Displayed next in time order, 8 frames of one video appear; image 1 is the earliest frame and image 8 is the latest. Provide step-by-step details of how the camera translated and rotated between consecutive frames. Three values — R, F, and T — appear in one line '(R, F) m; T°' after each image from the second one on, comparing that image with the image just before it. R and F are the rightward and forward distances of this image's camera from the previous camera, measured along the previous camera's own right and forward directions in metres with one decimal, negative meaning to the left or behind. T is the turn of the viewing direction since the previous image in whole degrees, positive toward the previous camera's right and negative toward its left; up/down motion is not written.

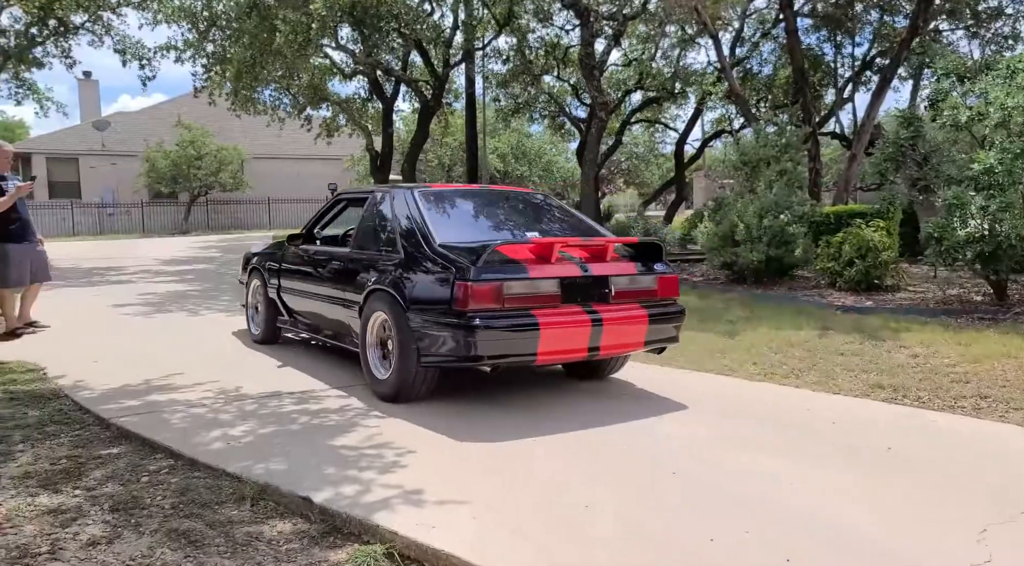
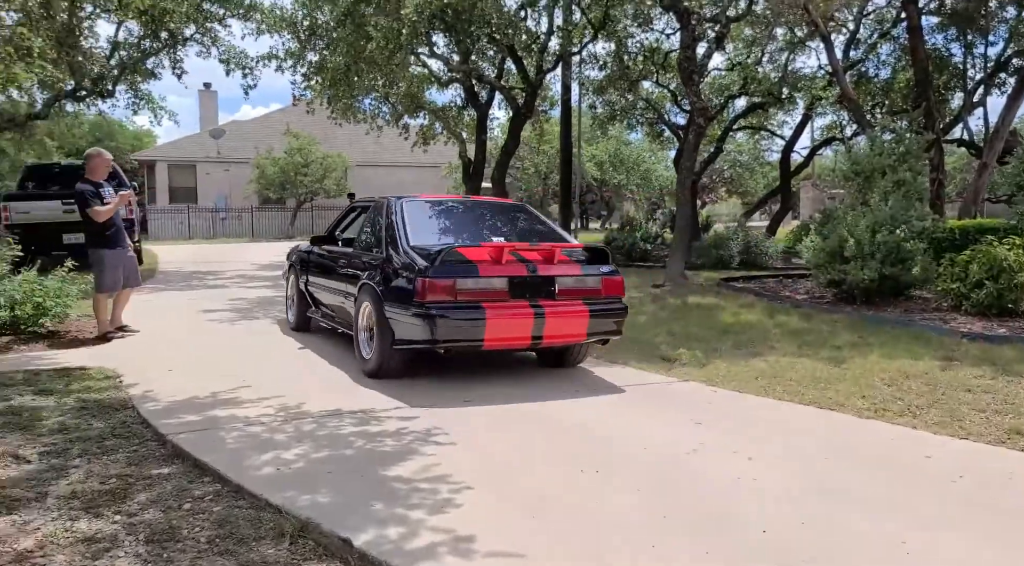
(+0.1, +0.4) m; -7°
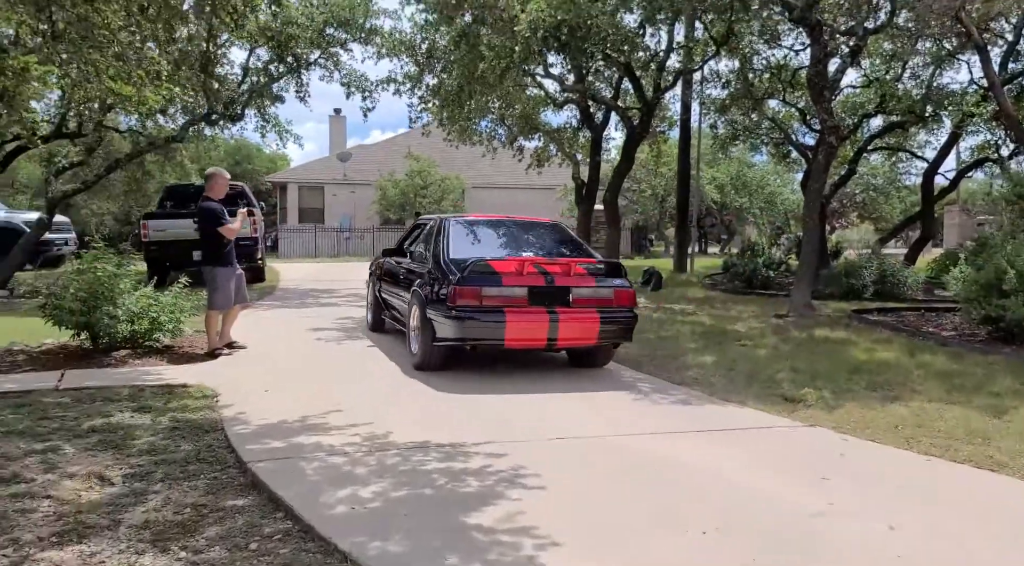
(+0.1, +0.4) m; -9°
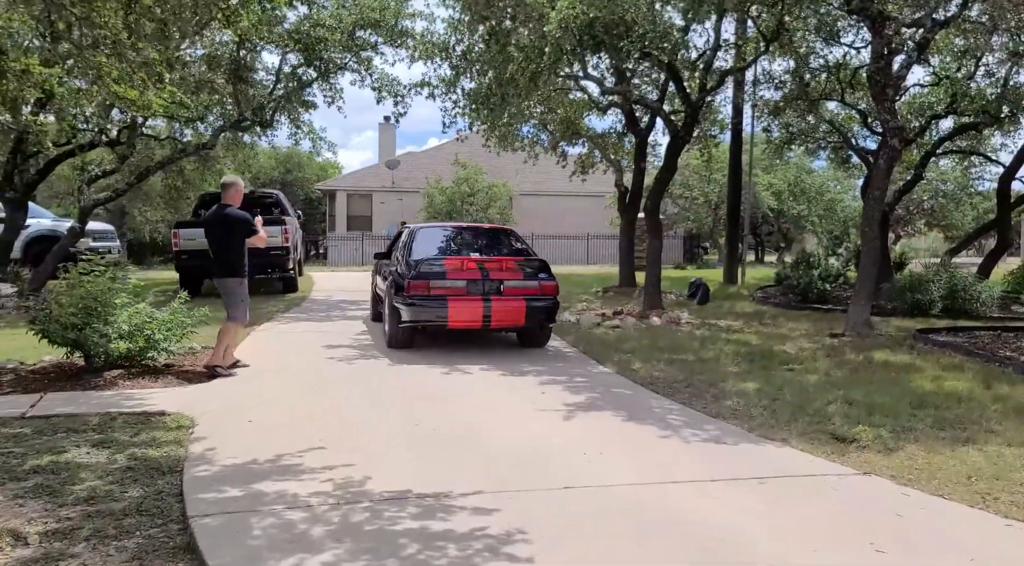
(+0.3, +0.6) m; -4°
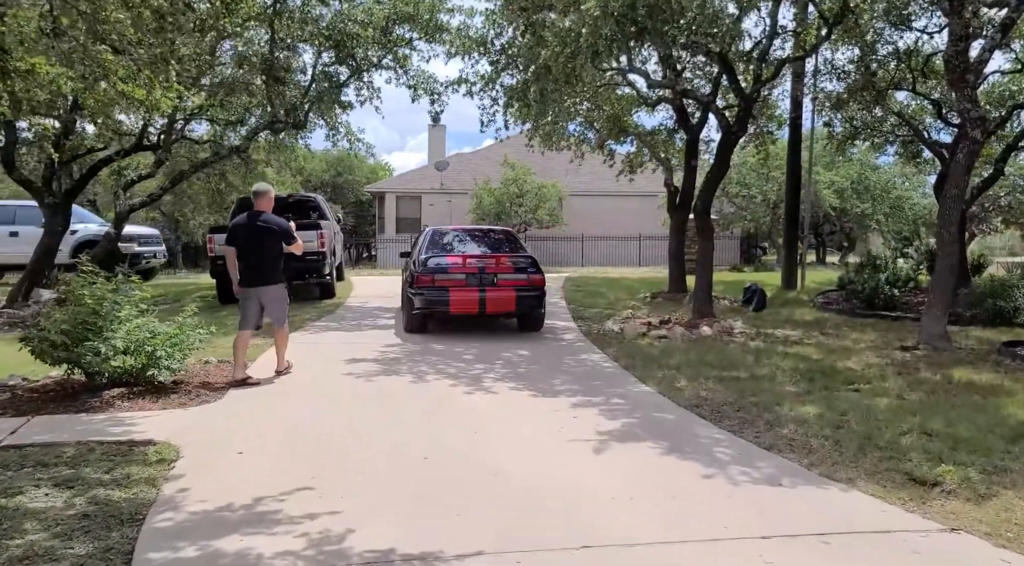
(+0.2, +0.6) m; -4°
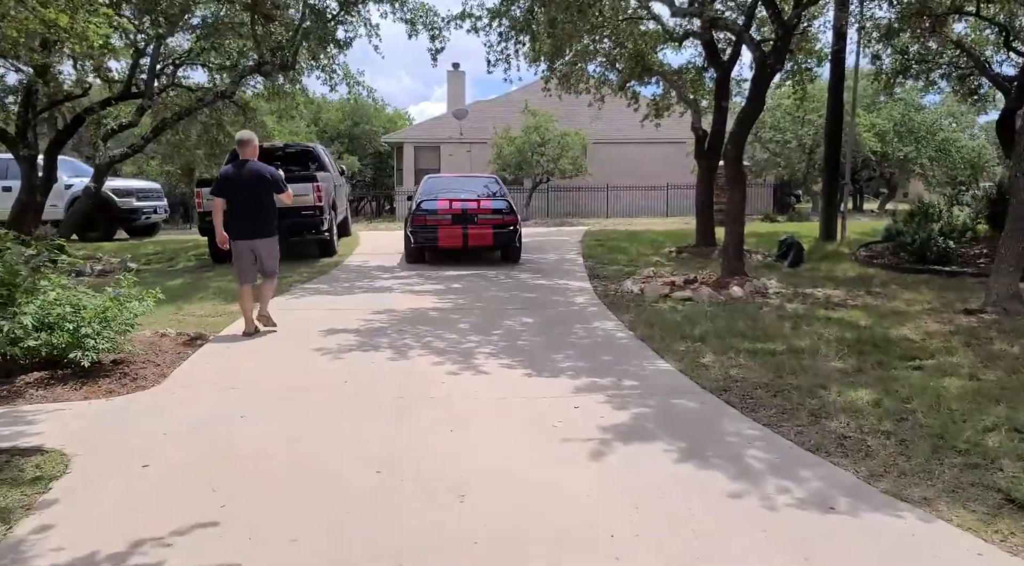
(+0.3, +1.1) m; -2°
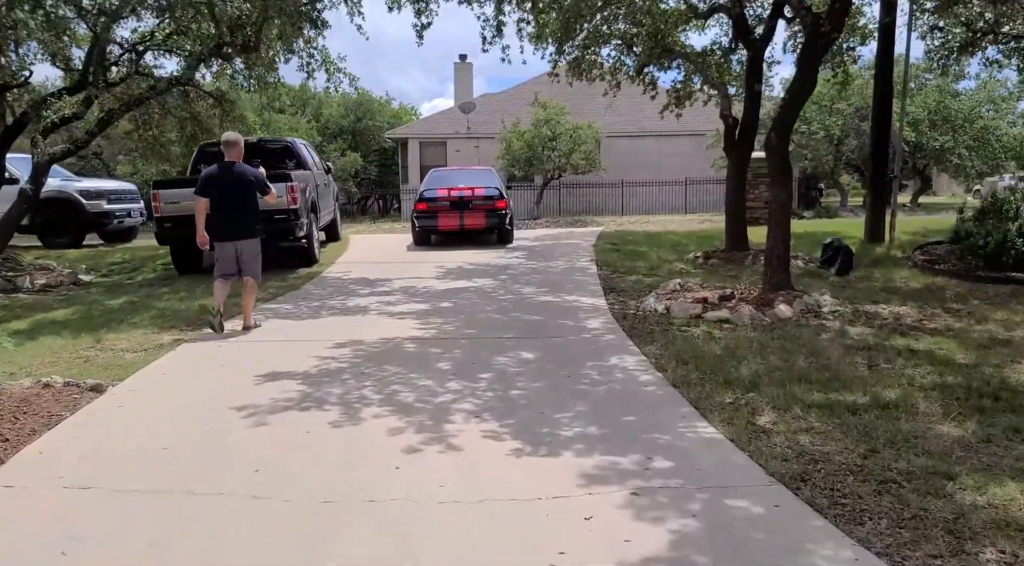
(+0.2, +1.6) m; -1°
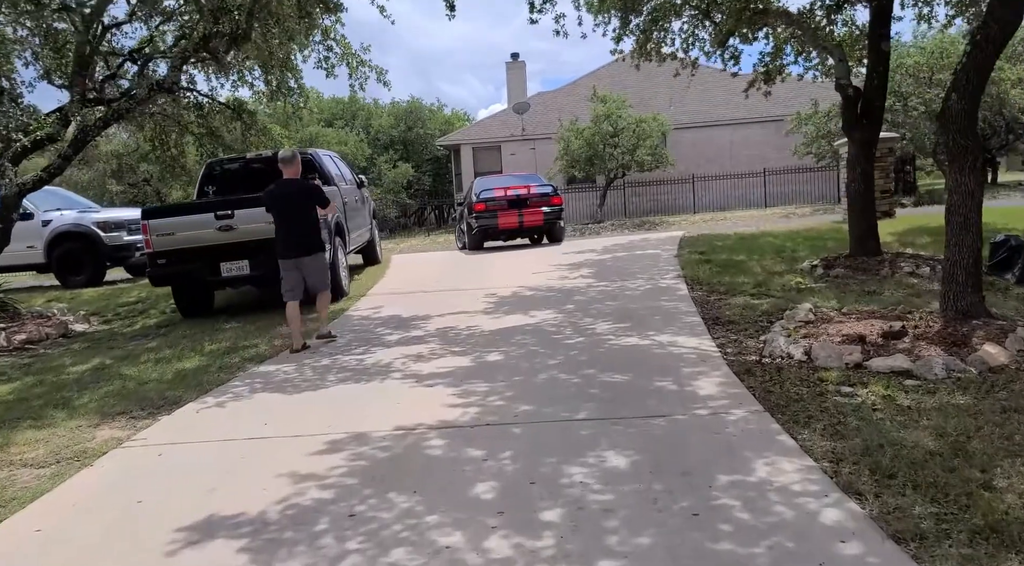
(0.0, +2.3) m; -5°
